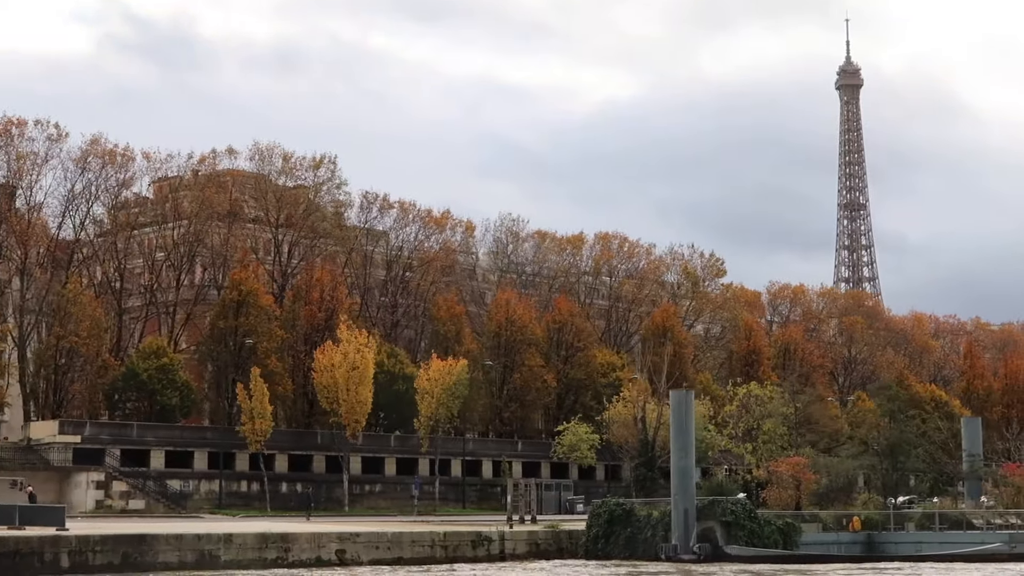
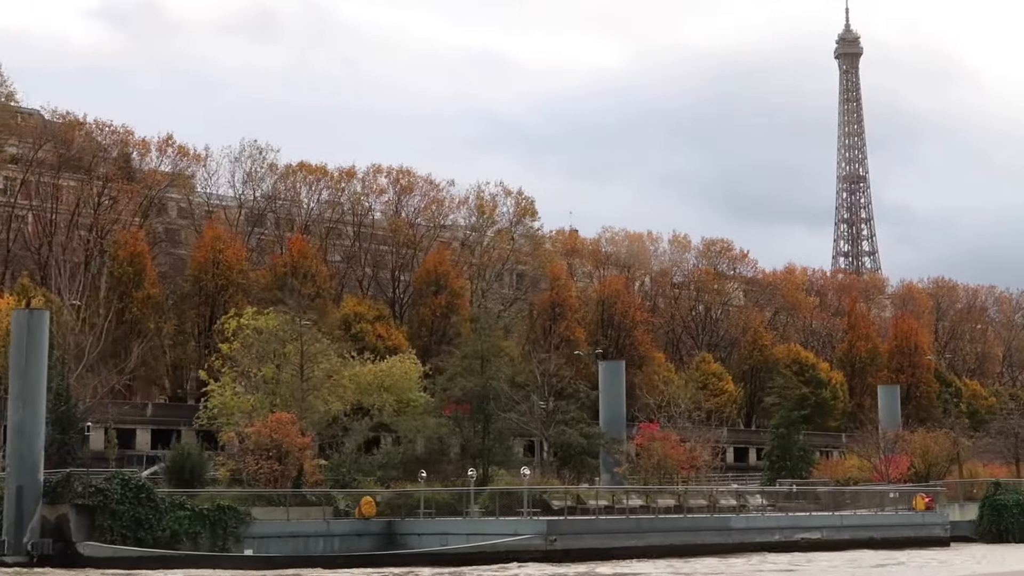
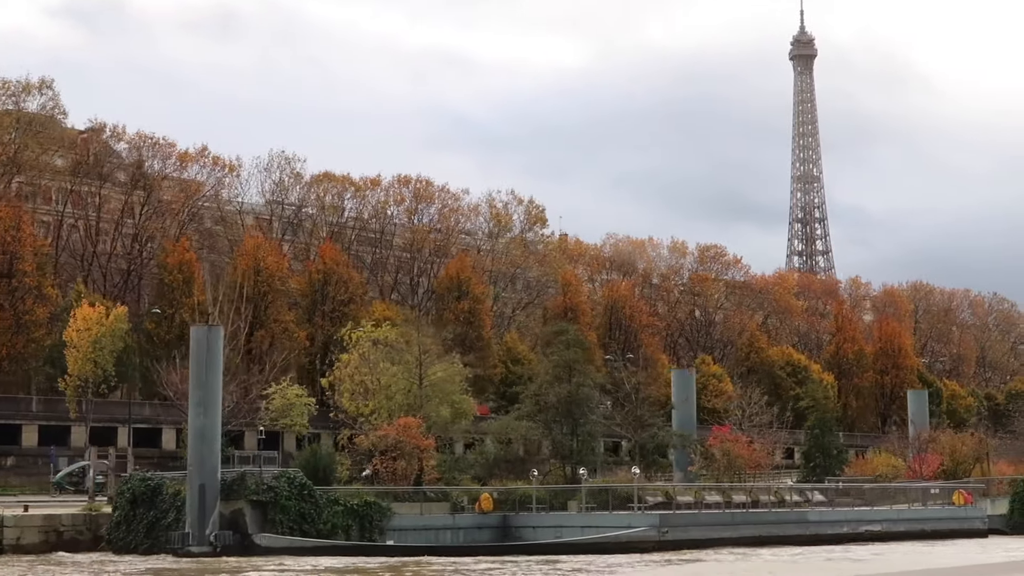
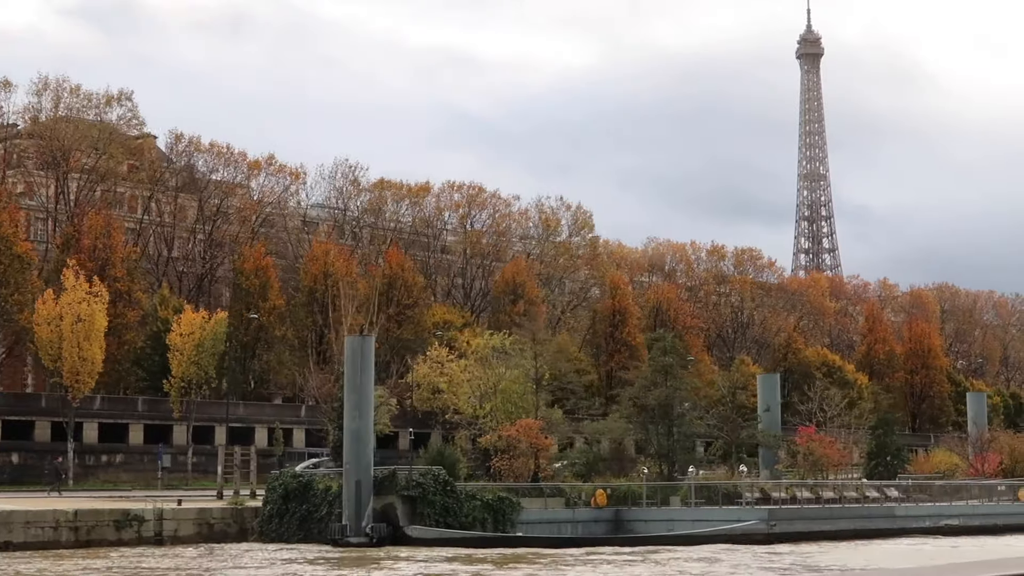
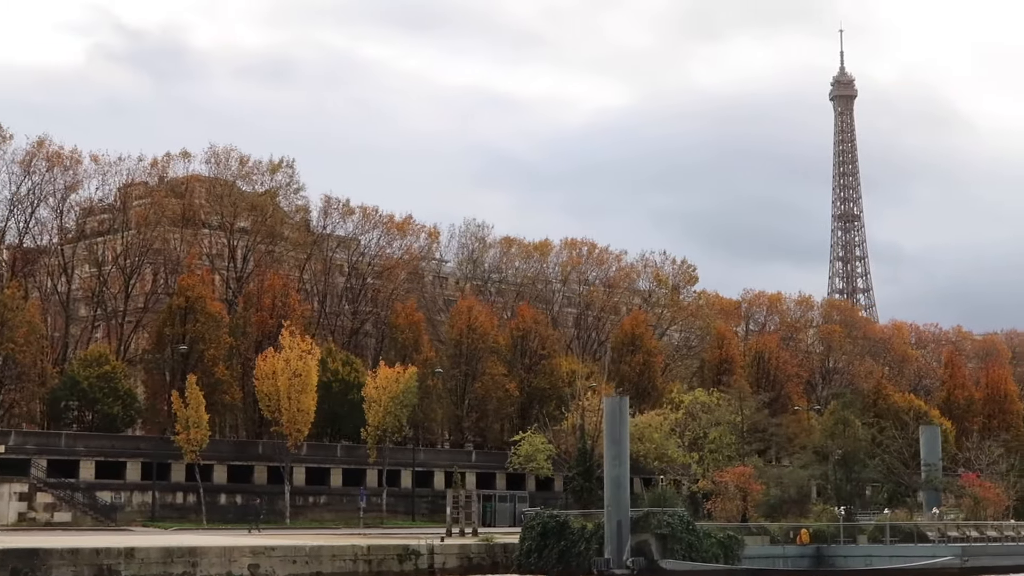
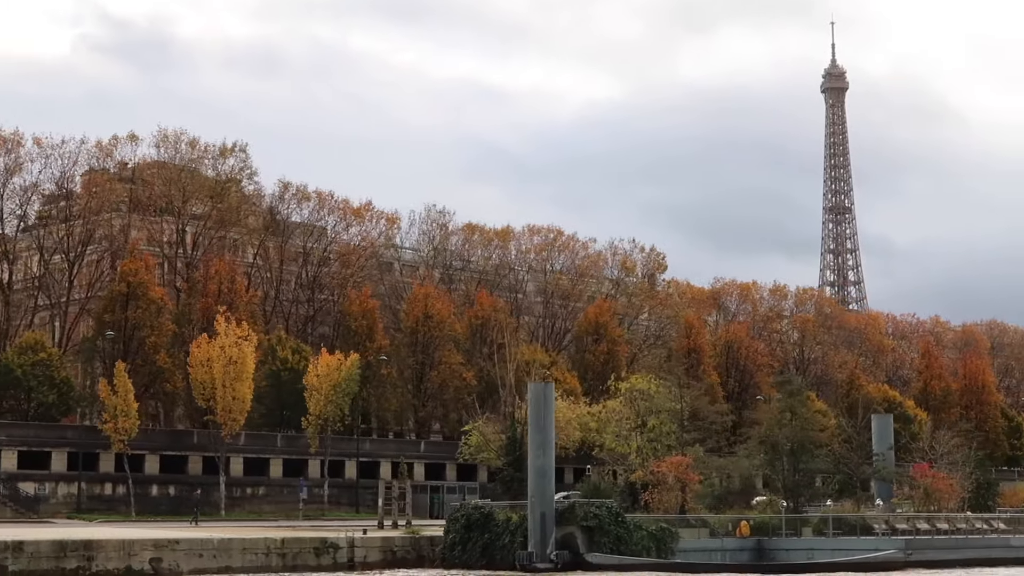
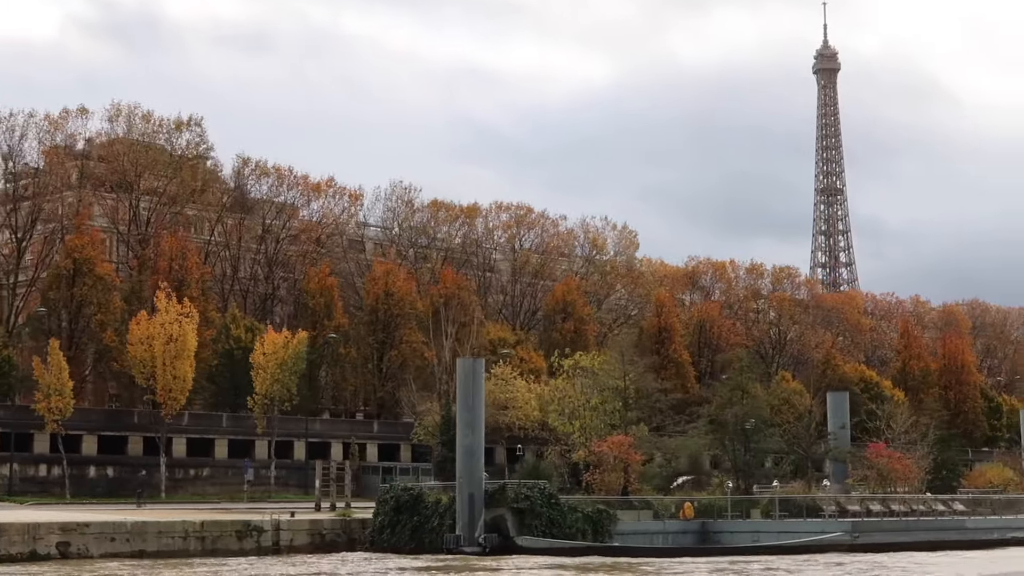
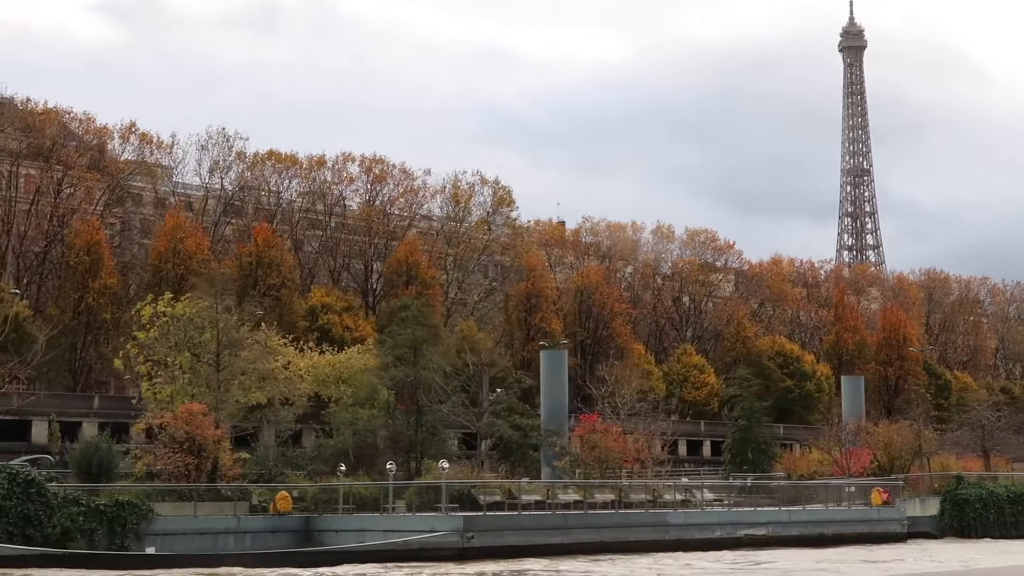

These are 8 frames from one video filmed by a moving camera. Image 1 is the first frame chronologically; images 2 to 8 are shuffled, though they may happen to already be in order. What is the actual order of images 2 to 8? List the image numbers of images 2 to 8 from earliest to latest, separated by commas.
5, 6, 7, 4, 3, 2, 8
